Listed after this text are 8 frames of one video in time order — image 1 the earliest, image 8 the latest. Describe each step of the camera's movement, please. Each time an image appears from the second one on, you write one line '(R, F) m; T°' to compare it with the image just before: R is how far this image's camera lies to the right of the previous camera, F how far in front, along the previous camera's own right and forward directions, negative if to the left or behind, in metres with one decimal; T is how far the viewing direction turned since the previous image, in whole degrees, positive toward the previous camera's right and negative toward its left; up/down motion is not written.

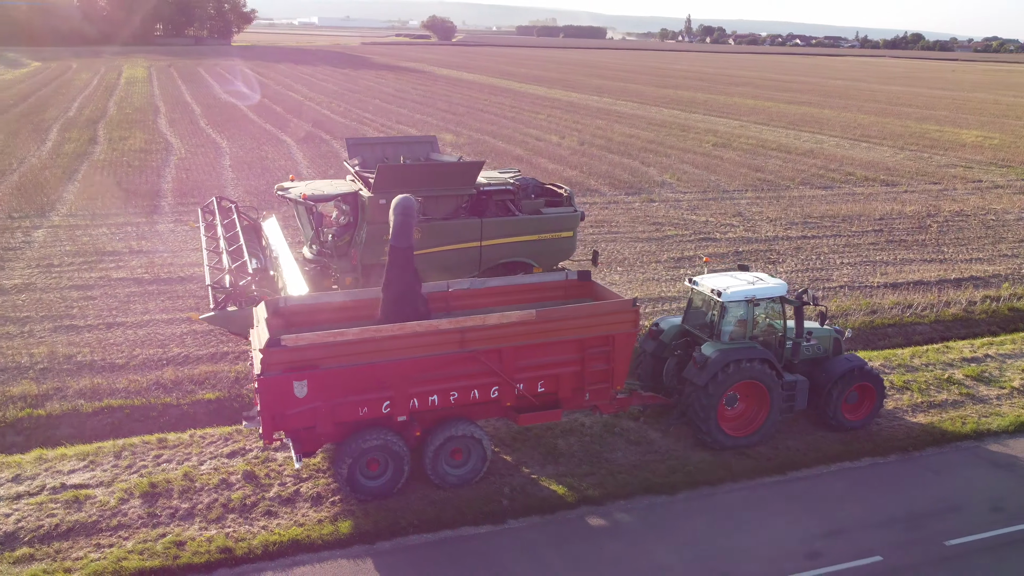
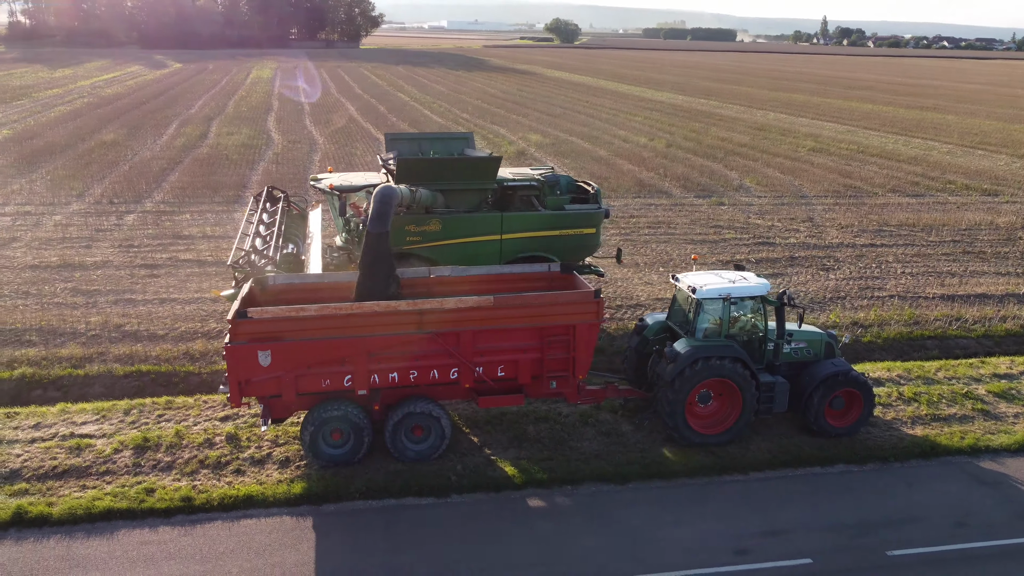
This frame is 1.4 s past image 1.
(+1.6, -0.2) m; -8°
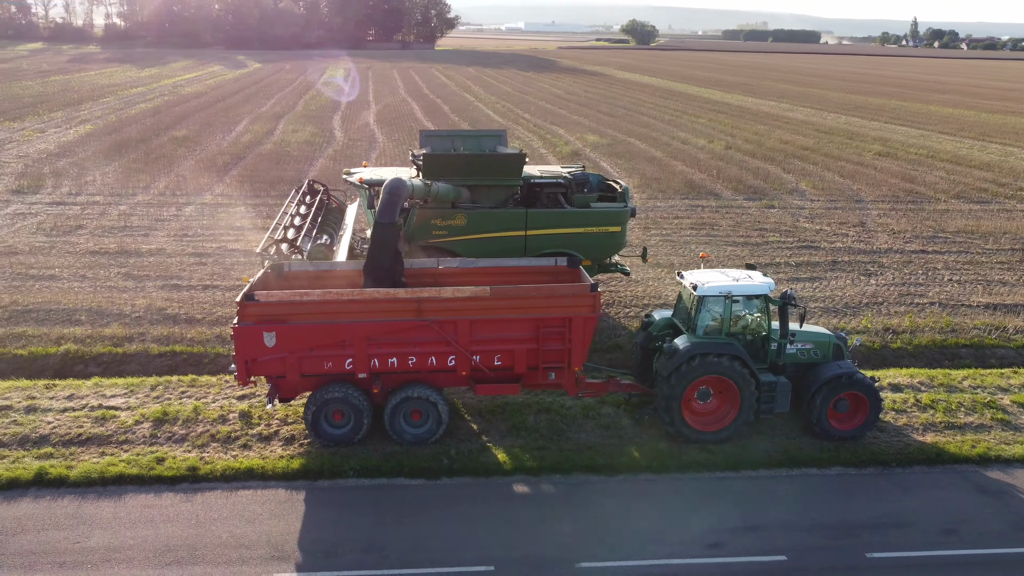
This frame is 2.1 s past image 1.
(+0.8, -0.2) m; -5°
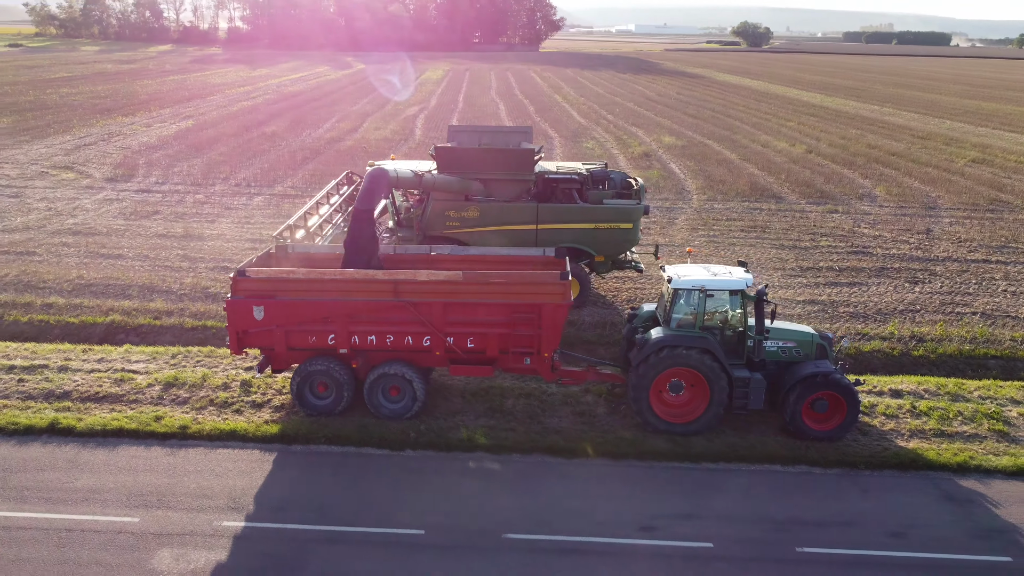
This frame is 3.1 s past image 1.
(+1.5, -0.3) m; -7°
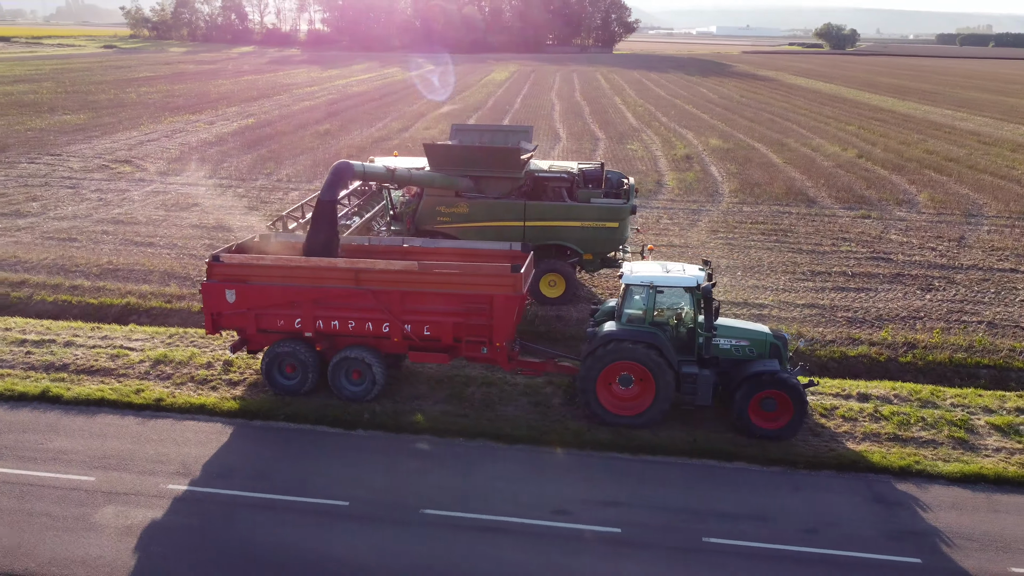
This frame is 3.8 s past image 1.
(+1.4, -0.3) m; -5°
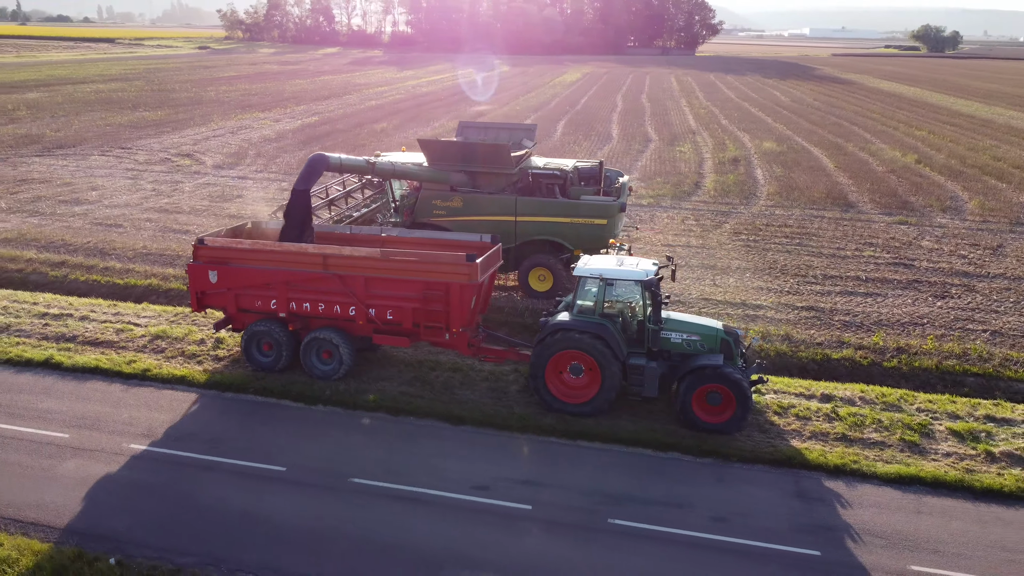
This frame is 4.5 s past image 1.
(+1.5, -0.3) m; -6°
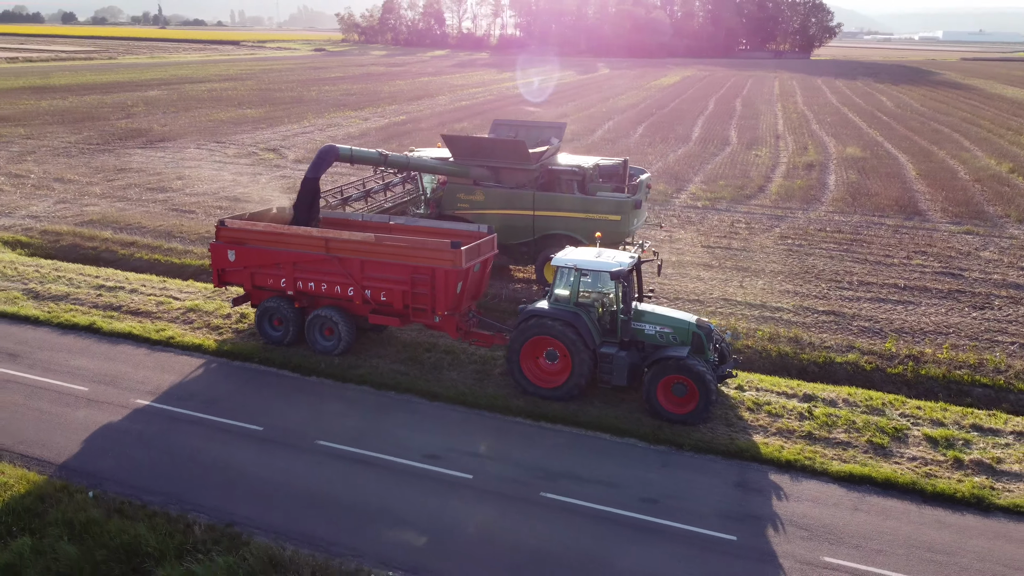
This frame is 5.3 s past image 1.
(+1.6, -0.4) m; -7°
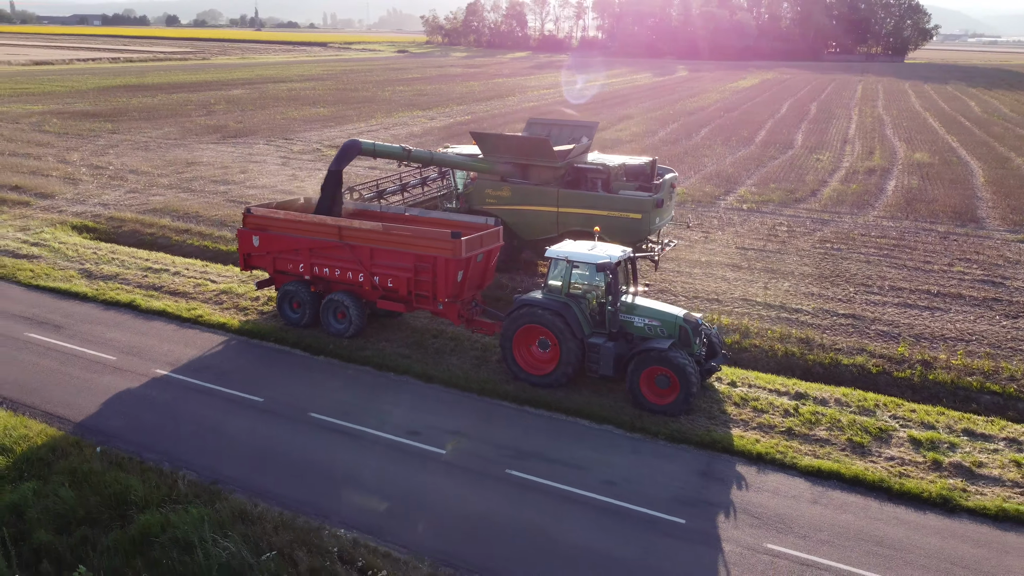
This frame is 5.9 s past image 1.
(+1.1, -0.4) m; -6°
